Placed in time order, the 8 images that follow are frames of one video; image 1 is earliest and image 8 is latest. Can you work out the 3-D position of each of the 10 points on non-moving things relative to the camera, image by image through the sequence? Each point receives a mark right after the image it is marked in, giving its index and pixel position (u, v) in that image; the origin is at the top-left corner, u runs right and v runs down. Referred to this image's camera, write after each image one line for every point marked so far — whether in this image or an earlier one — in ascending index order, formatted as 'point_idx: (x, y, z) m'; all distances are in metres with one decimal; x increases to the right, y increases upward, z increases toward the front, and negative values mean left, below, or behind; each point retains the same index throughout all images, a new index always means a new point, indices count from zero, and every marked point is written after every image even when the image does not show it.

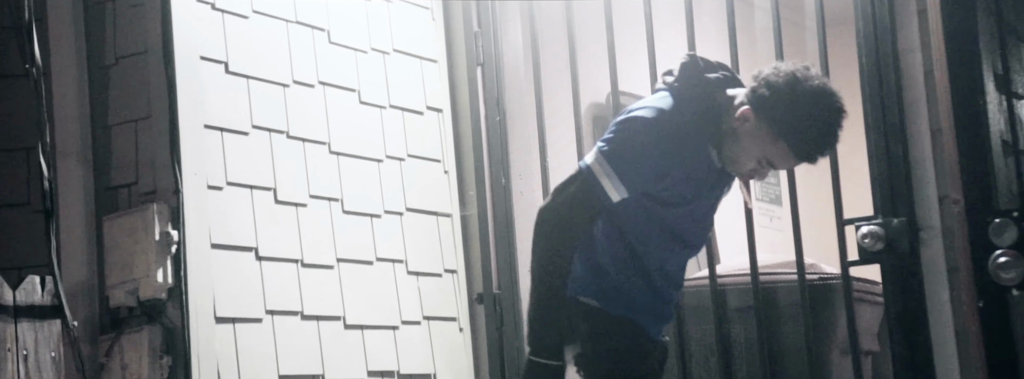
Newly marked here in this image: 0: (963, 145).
0: (+1.2, +0.1, +3.2) m
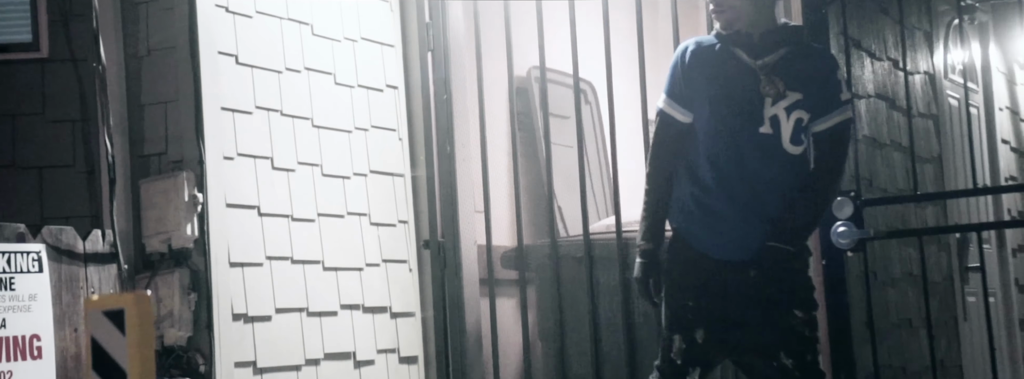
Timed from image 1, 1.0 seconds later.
0: (+1.0, +0.2, +4.1) m
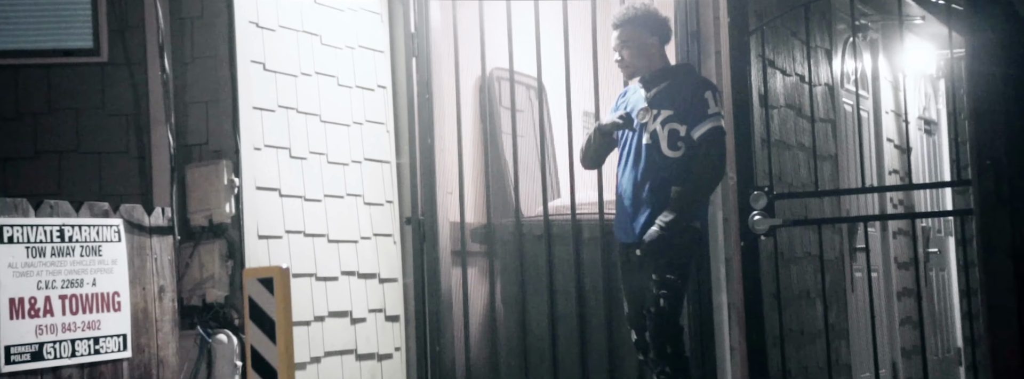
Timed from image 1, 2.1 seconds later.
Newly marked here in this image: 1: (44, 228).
0: (+0.9, +0.2, +5.1) m
1: (-1.5, -0.1, +4.0) m
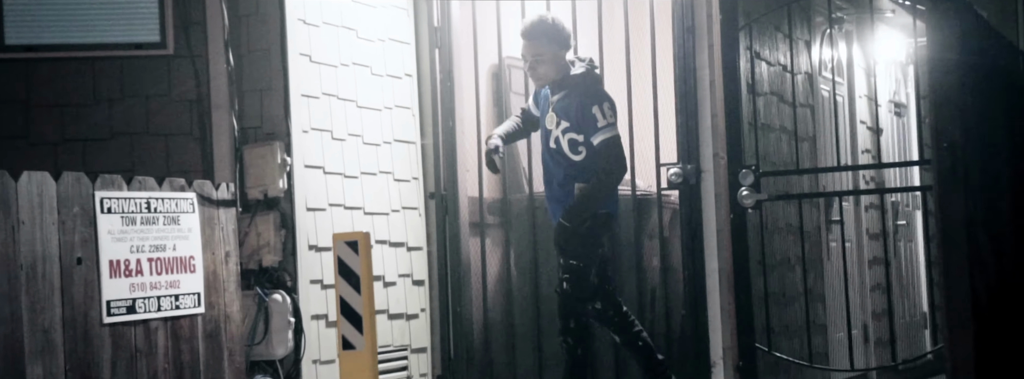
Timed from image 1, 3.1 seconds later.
0: (+1.0, +0.3, +5.8) m
1: (-1.4, 0.0, +4.6) m
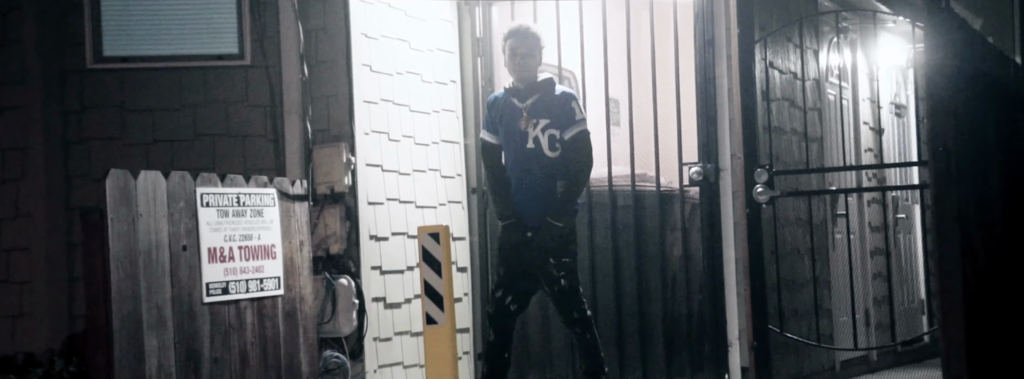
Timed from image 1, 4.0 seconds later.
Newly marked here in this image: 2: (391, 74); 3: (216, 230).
0: (+1.2, +0.3, +6.4) m
1: (-1.2, 0.0, +5.3) m
2: (-0.6, +0.6, +6.4) m
3: (-1.3, -0.2, +5.2) m
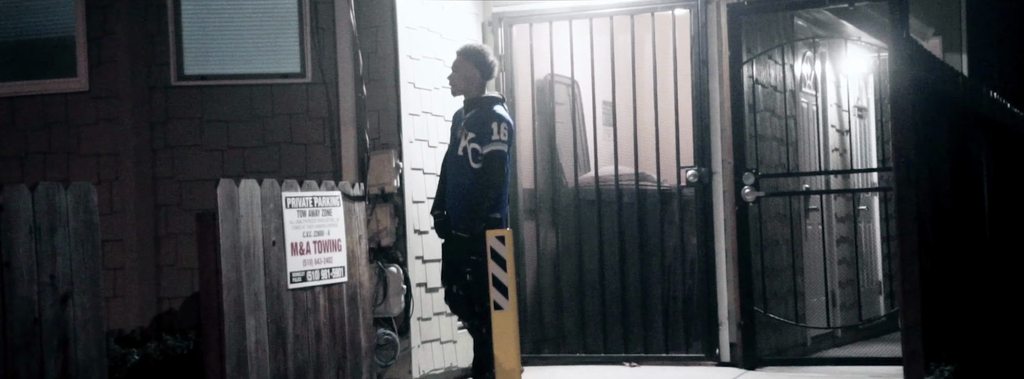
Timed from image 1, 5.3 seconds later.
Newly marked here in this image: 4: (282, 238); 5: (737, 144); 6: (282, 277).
0: (+1.4, +0.3, +7.5) m
1: (-1.1, 0.0, +6.3) m
2: (-0.5, +0.6, +7.4) m
3: (-1.1, -0.2, +6.2) m
4: (-1.1, -0.2, +6.1) m
5: (+1.4, +0.3, +7.5) m
6: (-1.1, -0.4, +6.0) m
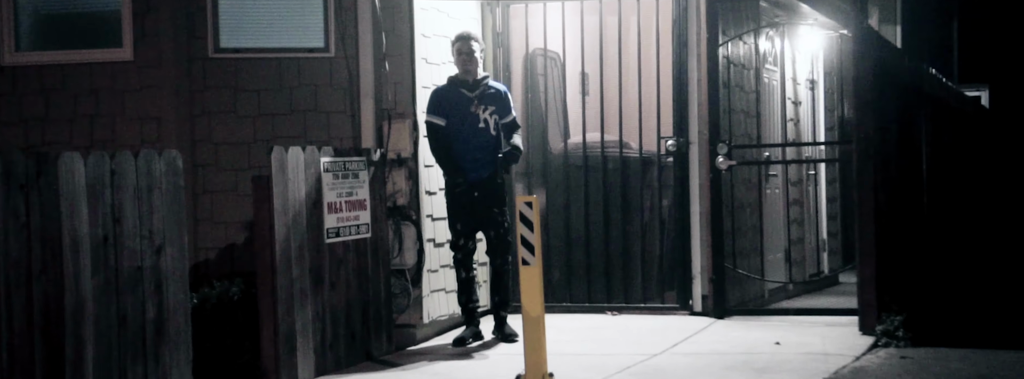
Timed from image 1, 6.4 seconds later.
0: (+1.3, +0.5, +8.4) m
1: (-1.0, +0.2, +7.0) m
2: (-0.5, +0.8, +8.2) m
3: (-1.0, 0.0, +7.0) m
4: (-1.1, -0.1, +6.9) m
5: (+1.4, +0.5, +8.4) m
6: (-1.1, -0.2, +6.8) m
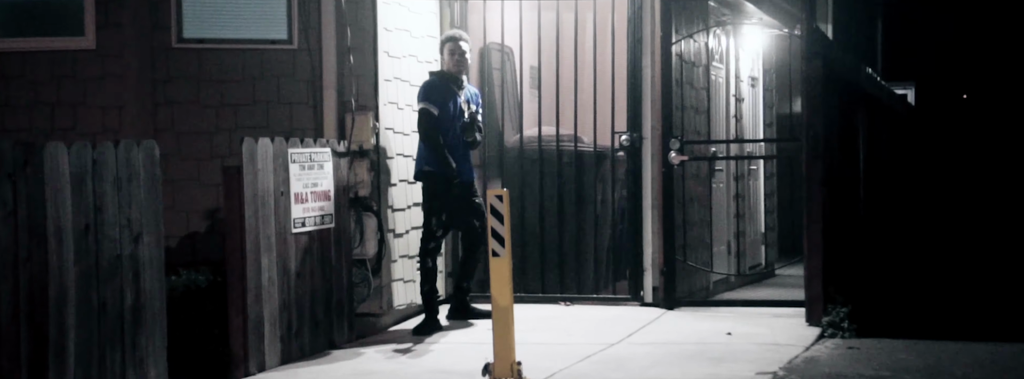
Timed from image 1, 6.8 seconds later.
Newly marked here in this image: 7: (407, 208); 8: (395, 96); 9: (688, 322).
0: (+1.1, +0.6, +8.6) m
1: (-1.2, +0.2, +7.1) m
2: (-0.7, +0.9, +8.3) m
3: (-1.2, +0.1, +7.1) m
4: (-1.3, 0.0, +7.0) m
5: (+1.1, +0.5, +8.6) m
6: (-1.3, -0.2, +6.9) m
7: (-0.8, -0.1, +8.4) m
8: (-0.8, +0.6, +8.2) m
9: (+1.2, -0.9, +8.1) m
